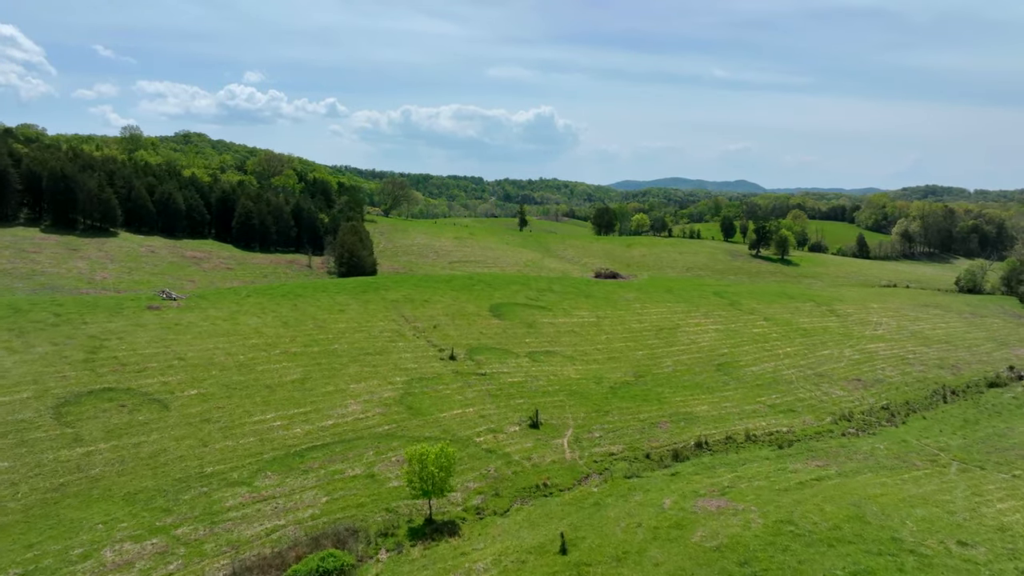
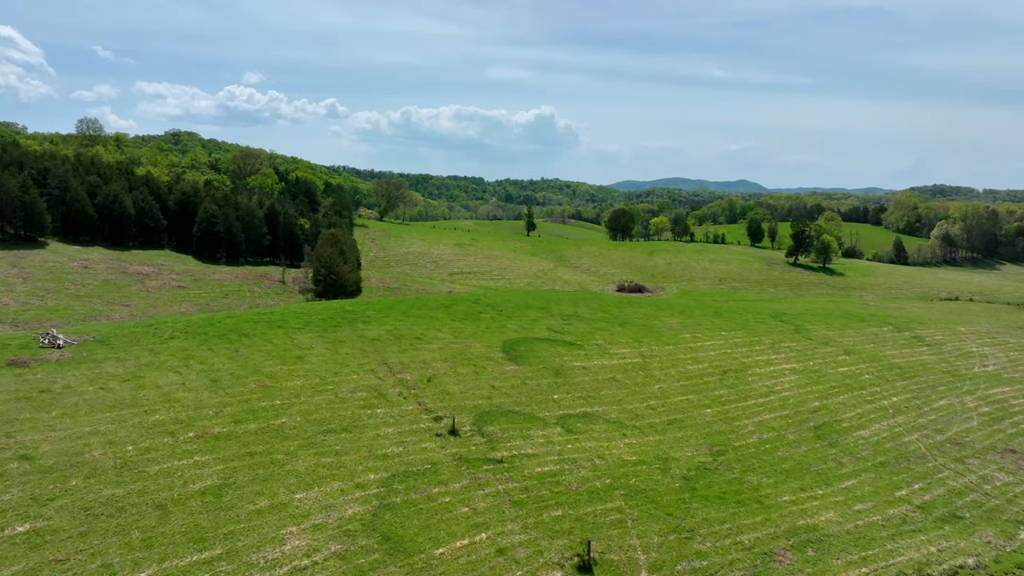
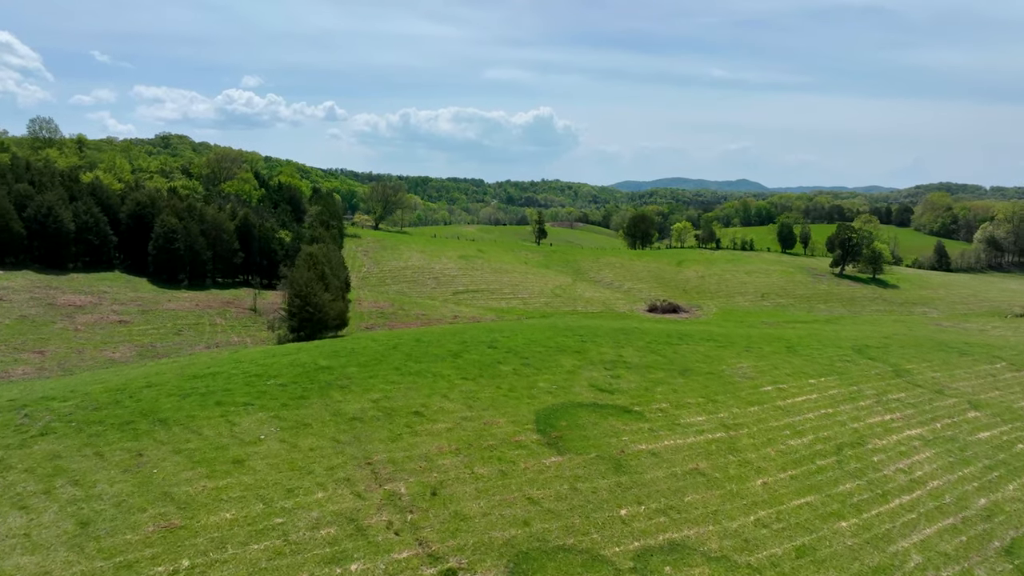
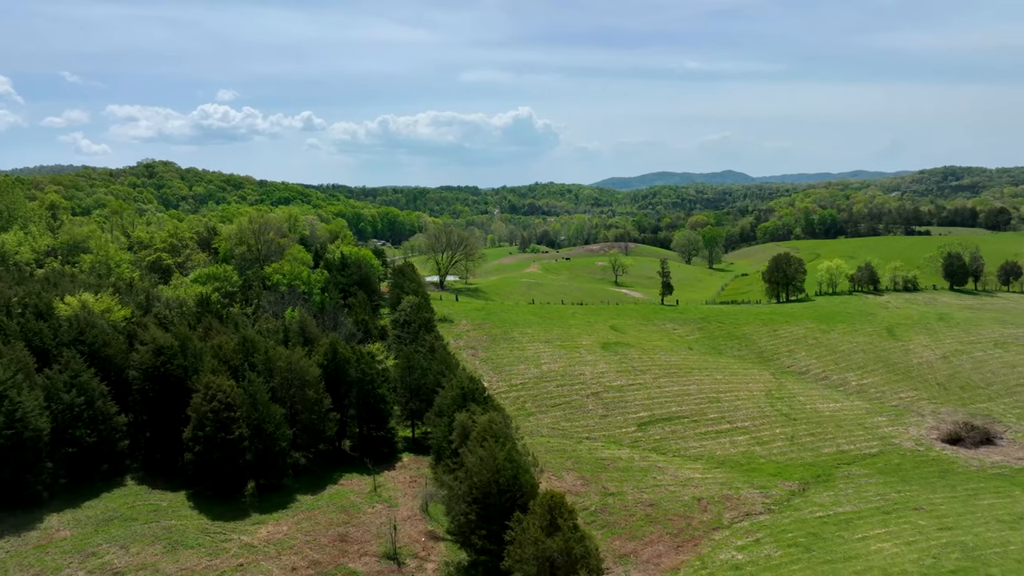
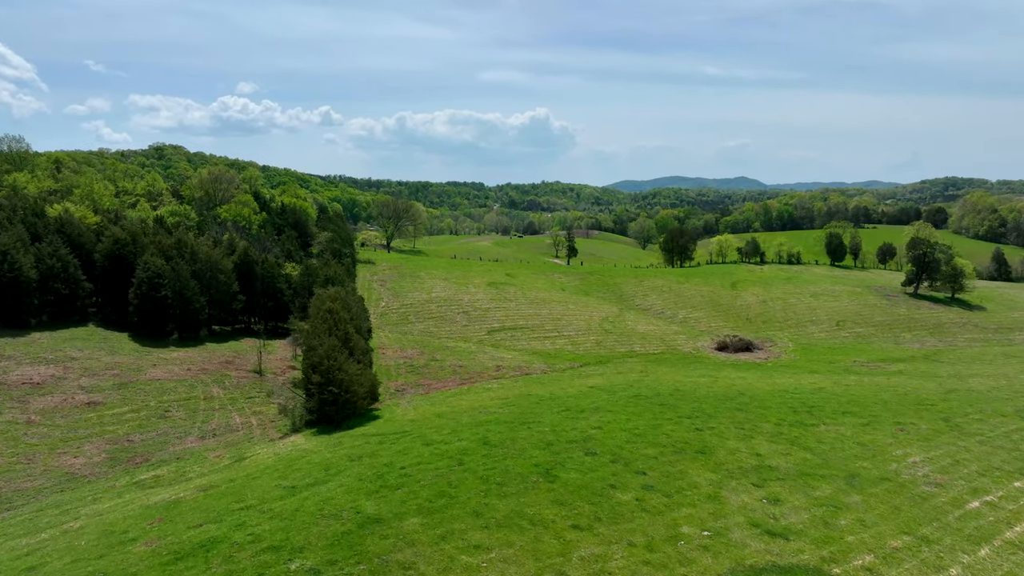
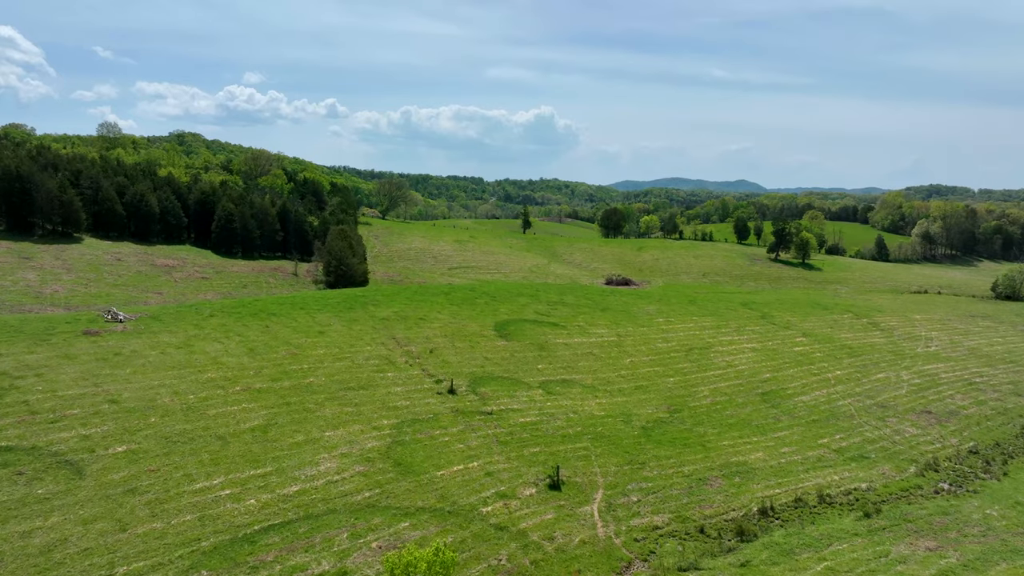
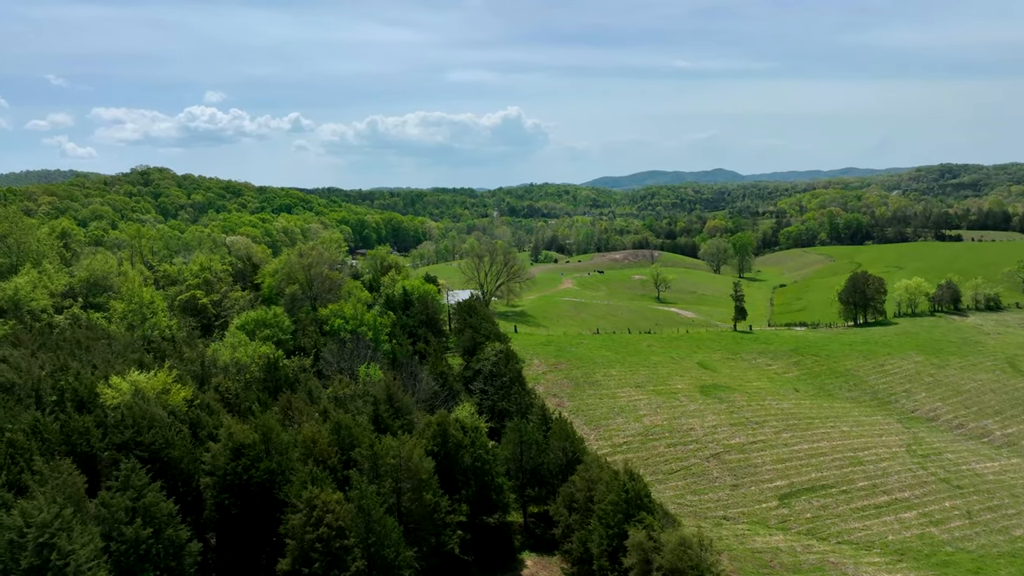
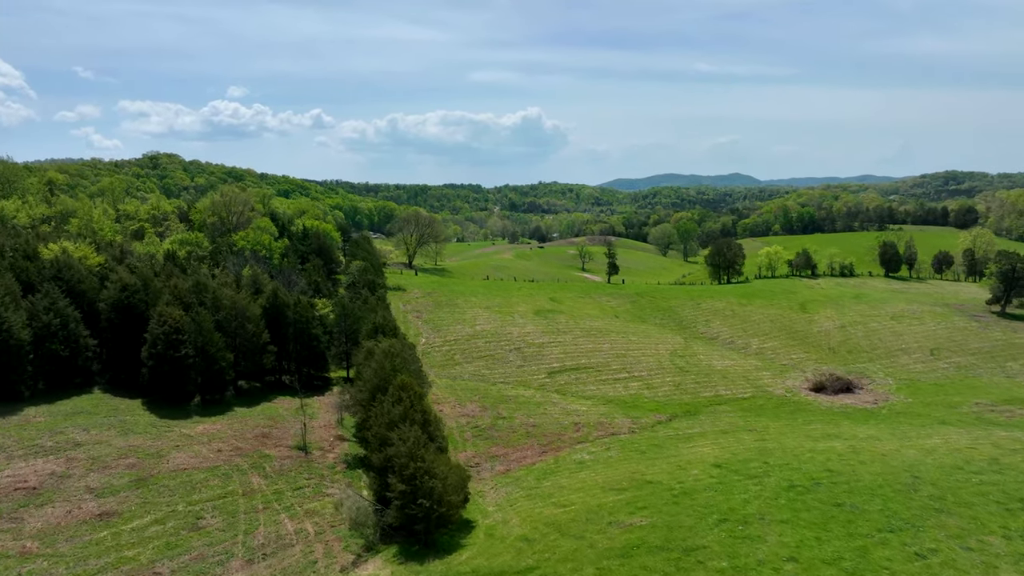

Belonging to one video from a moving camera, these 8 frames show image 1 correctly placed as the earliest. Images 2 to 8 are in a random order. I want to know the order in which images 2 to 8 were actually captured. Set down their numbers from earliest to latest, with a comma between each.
6, 2, 3, 5, 8, 4, 7
